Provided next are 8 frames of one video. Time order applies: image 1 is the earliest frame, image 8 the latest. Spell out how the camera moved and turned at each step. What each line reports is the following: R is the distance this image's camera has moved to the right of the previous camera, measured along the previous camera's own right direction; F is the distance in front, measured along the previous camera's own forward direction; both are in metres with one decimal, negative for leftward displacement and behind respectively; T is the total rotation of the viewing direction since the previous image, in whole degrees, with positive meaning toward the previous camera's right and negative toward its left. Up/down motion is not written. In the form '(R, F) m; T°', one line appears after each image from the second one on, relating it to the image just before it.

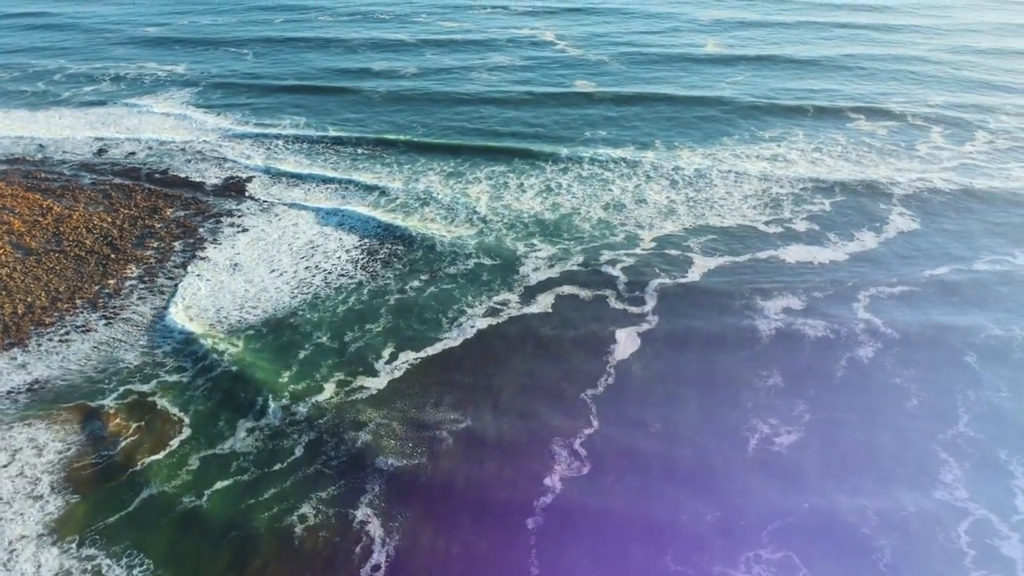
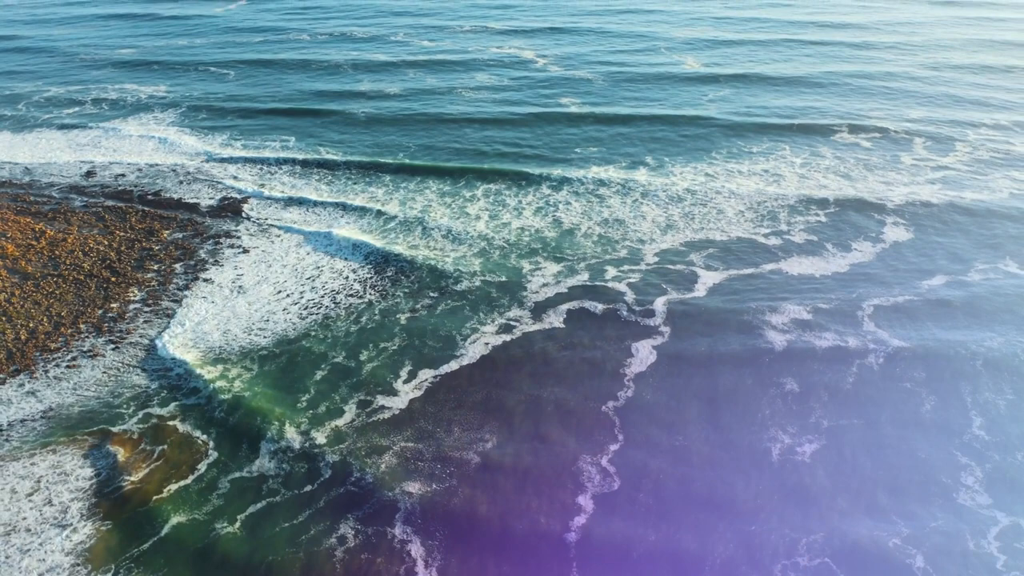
(-1.1, 0.0) m; +2°
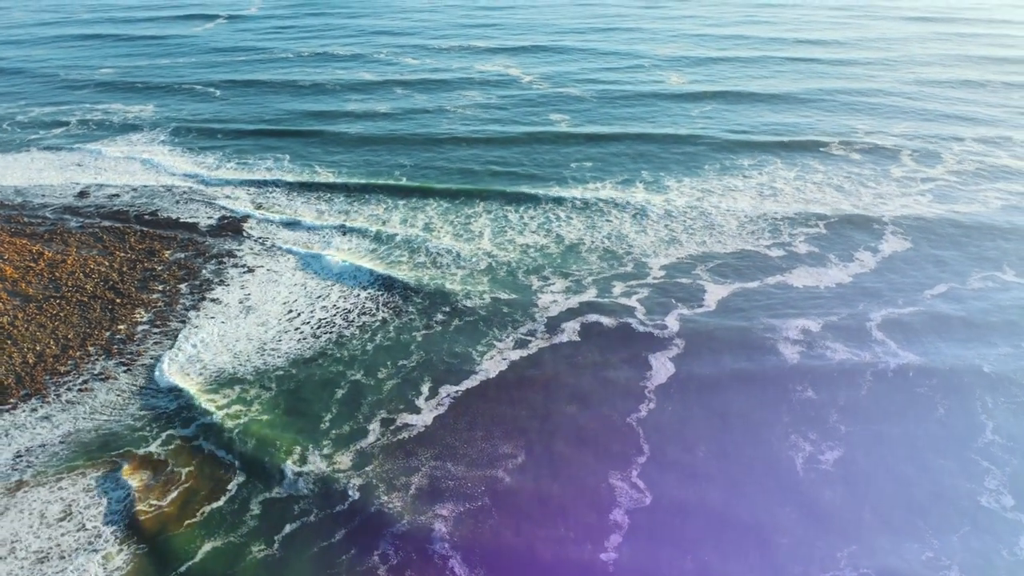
(-1.1, 0.0) m; +2°
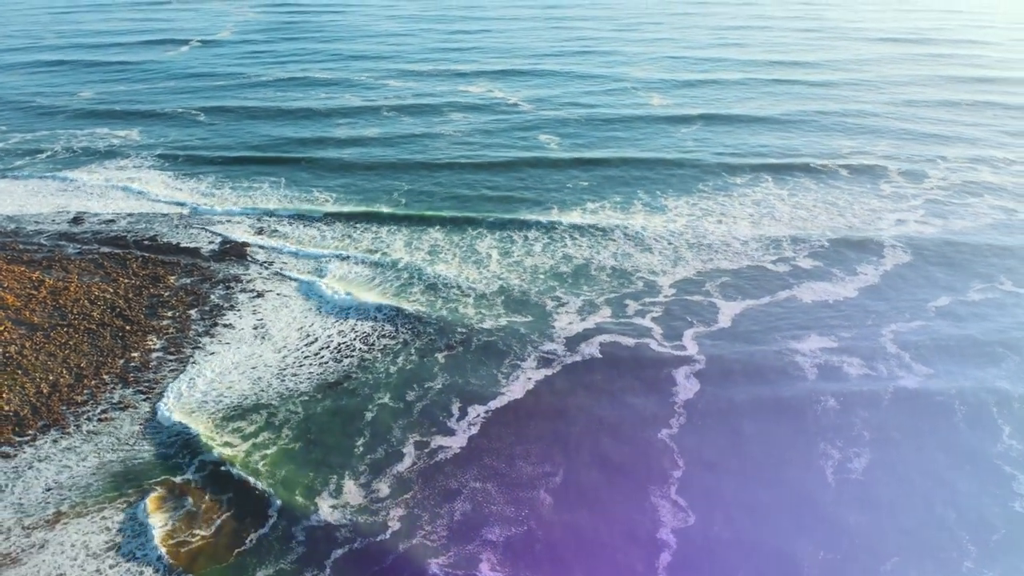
(-1.4, 0.0) m; +2°
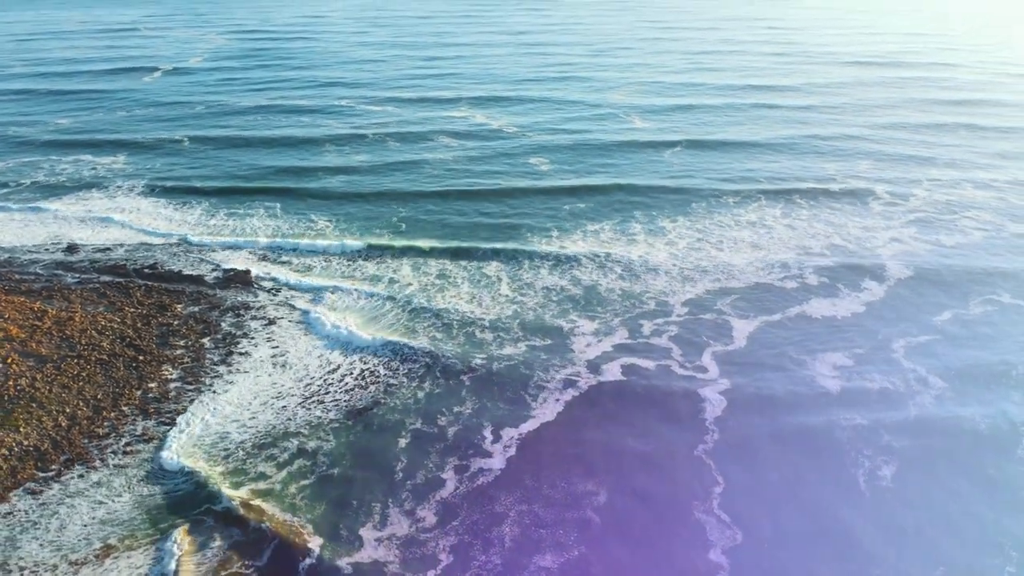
(-1.5, 0.0) m; +2°
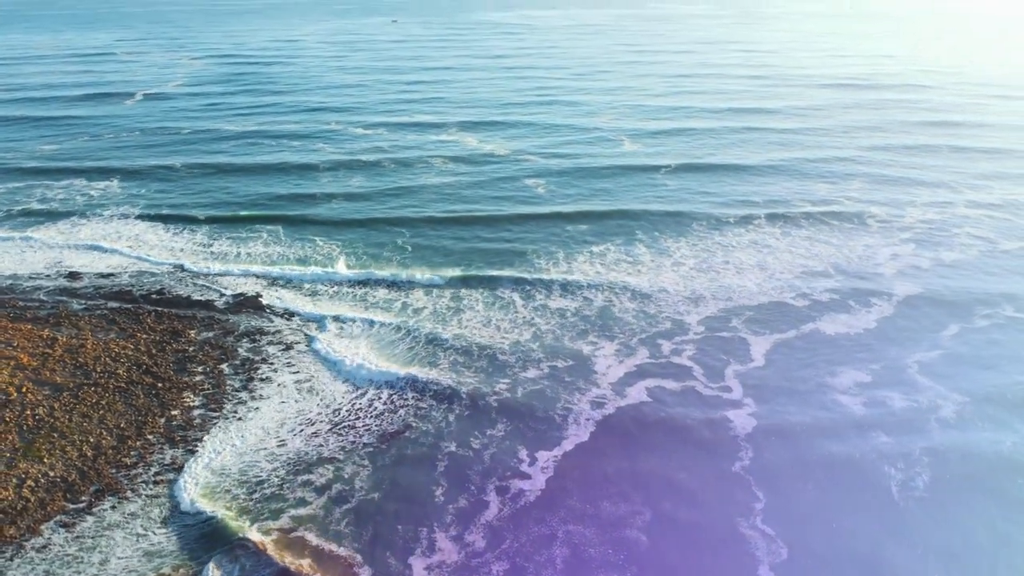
(-1.4, 0.0) m; +2°
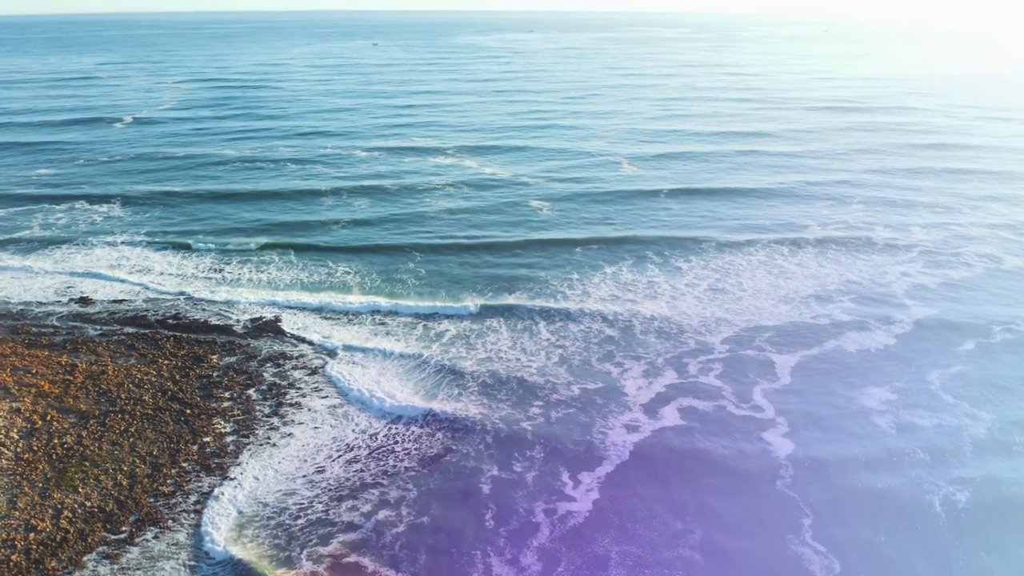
(-1.4, +0.1) m; +1°
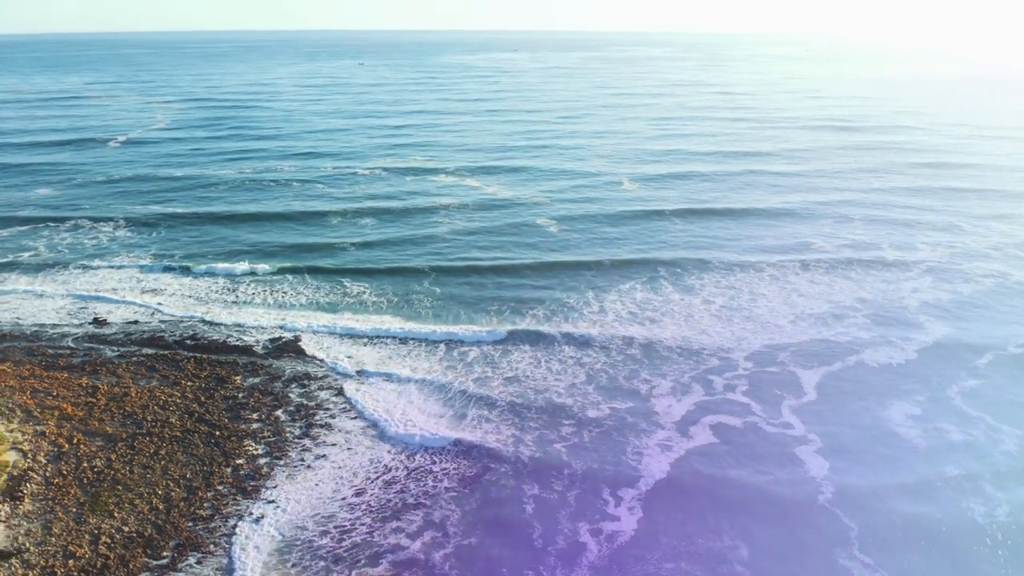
(-1.3, +0.1) m; +1°
